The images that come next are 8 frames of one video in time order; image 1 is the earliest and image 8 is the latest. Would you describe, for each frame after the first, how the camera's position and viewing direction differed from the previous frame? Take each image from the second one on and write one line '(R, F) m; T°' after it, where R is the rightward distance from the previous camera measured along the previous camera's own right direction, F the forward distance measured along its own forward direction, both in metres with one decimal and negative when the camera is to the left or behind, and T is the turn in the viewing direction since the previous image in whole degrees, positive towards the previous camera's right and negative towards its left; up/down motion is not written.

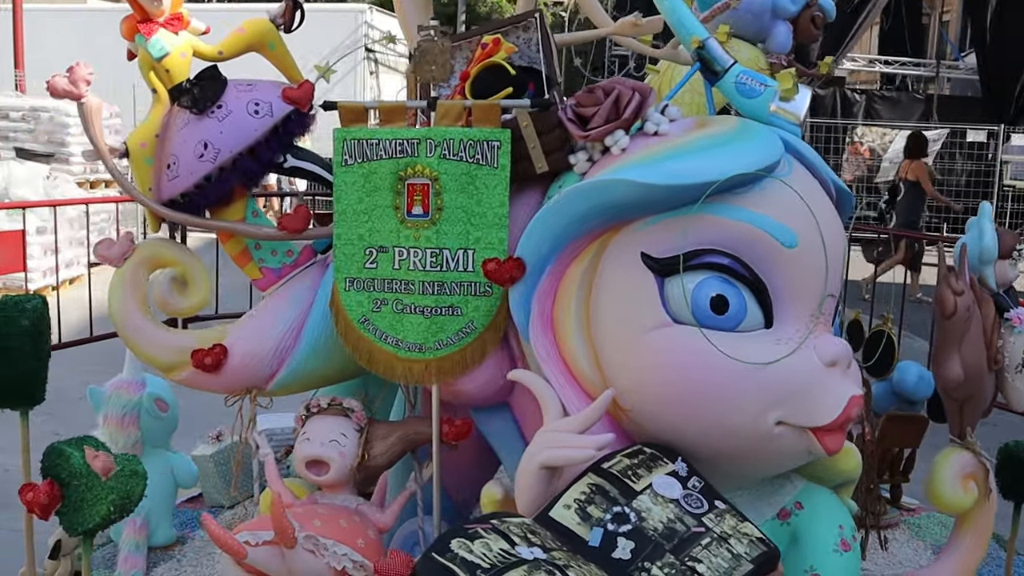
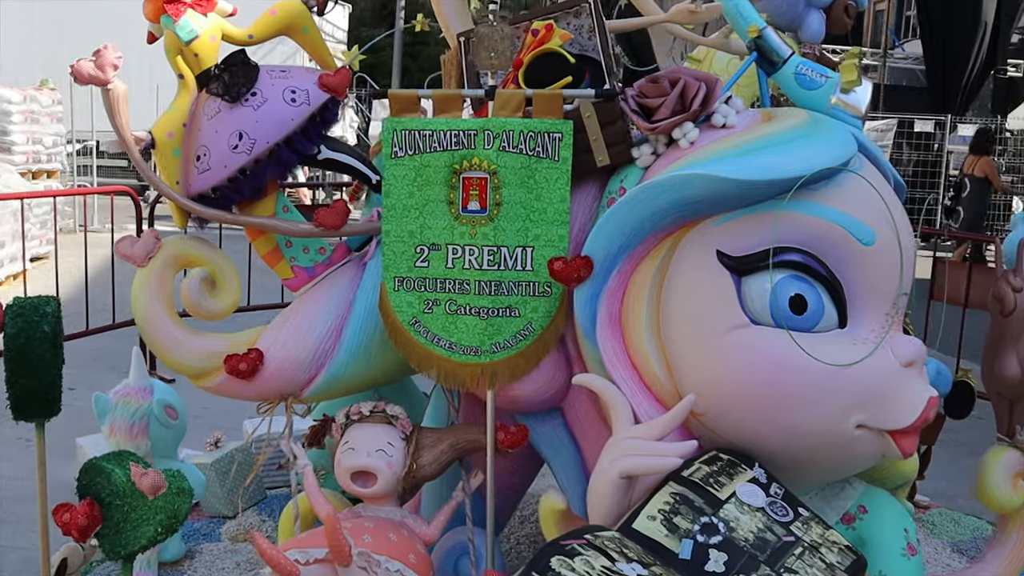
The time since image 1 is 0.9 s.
(-0.3, +0.1) m; +4°
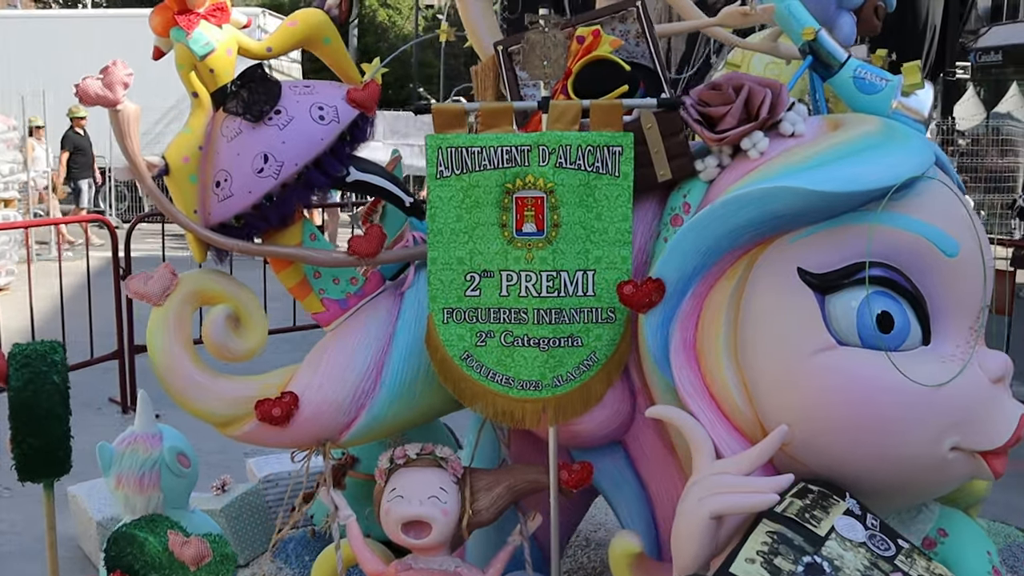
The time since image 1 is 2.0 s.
(-0.3, +0.2) m; +3°
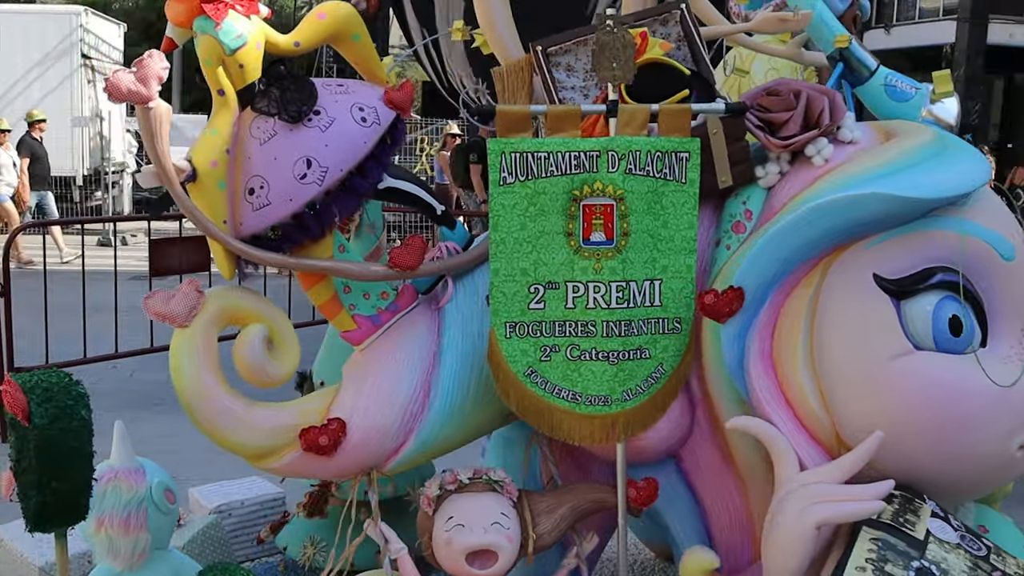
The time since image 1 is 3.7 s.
(-0.6, +0.2) m; +10°
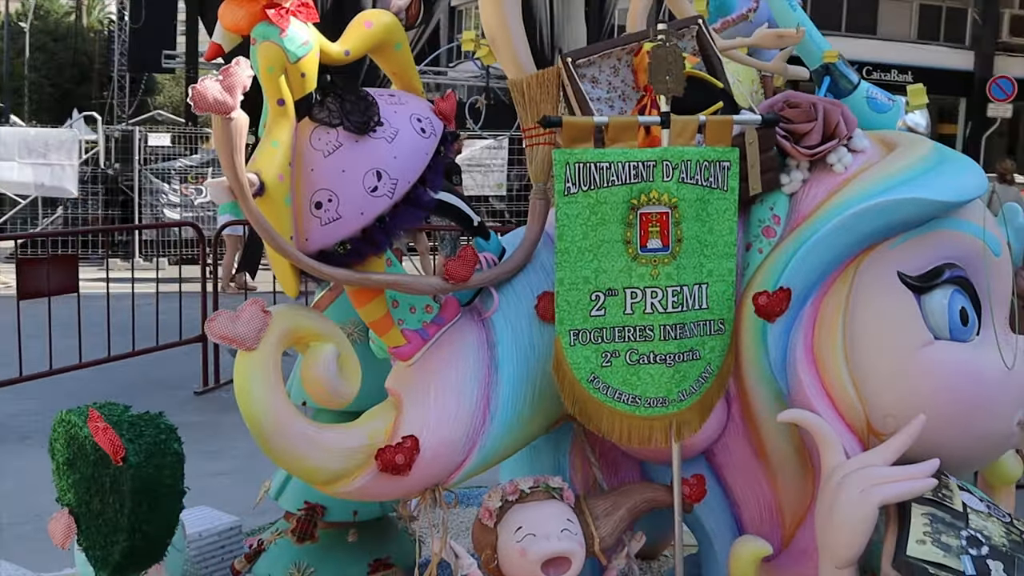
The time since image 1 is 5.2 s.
(-0.6, 0.0) m; +12°
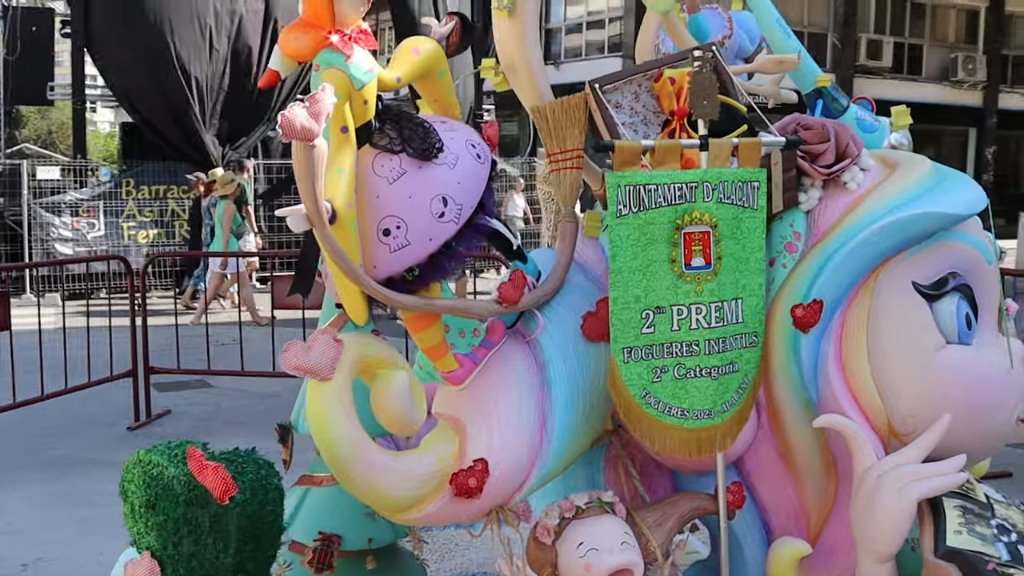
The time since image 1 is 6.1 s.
(-0.4, 0.0) m; +7°
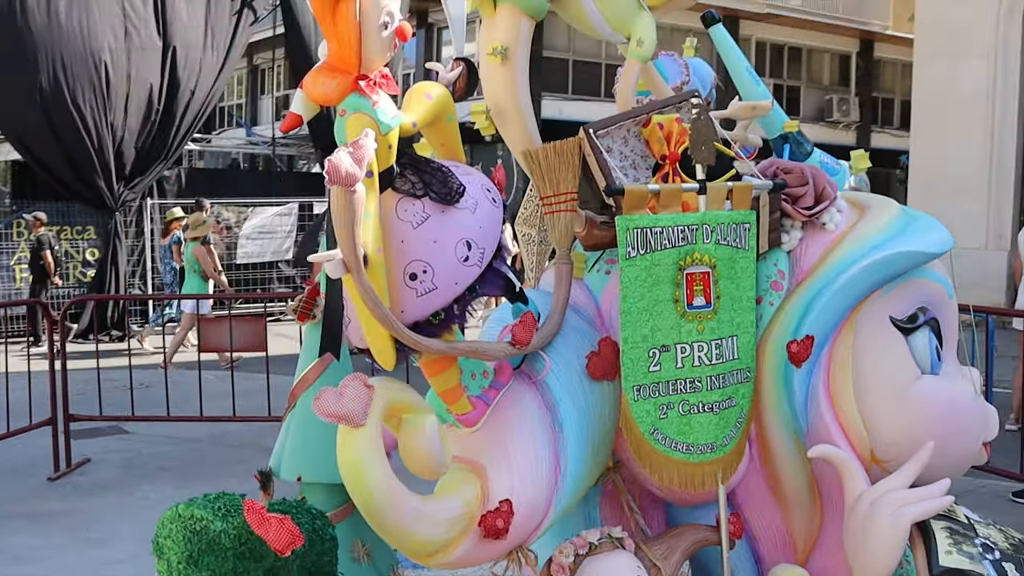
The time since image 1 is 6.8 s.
(-0.3, 0.0) m; +7°
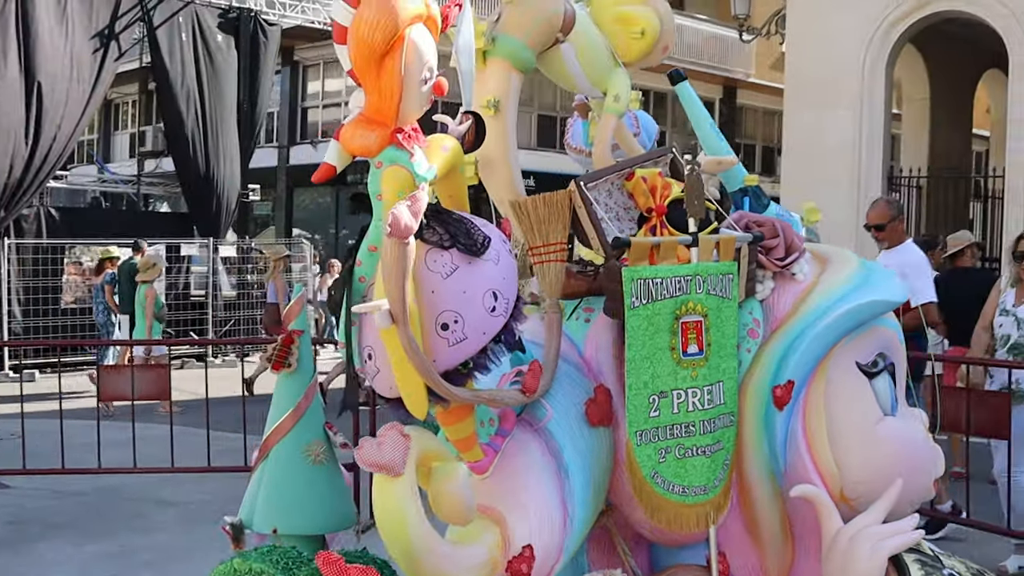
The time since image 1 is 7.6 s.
(-0.4, 0.0) m; +8°
